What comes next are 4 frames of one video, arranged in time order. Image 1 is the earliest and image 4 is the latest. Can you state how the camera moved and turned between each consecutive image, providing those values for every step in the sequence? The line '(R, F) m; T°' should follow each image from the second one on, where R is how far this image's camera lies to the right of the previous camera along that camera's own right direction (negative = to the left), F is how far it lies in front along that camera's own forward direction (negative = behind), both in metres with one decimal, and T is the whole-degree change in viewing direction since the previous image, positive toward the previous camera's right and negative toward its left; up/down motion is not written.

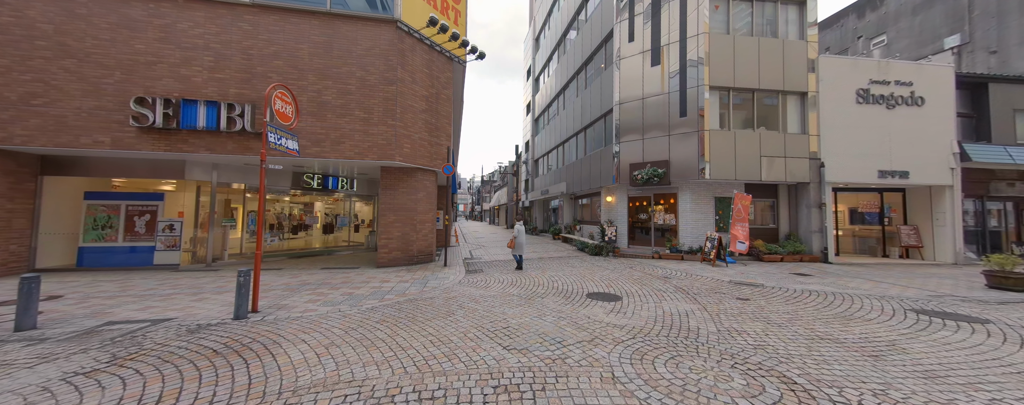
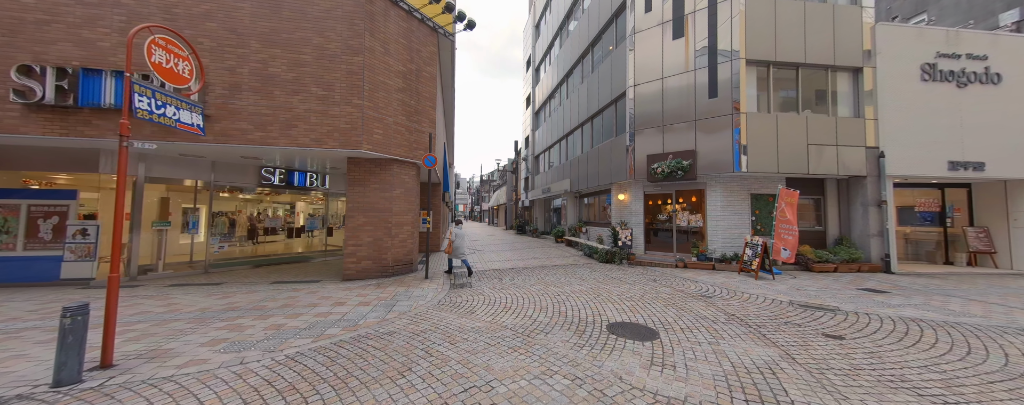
(+0.1, +1.7) m; 0°
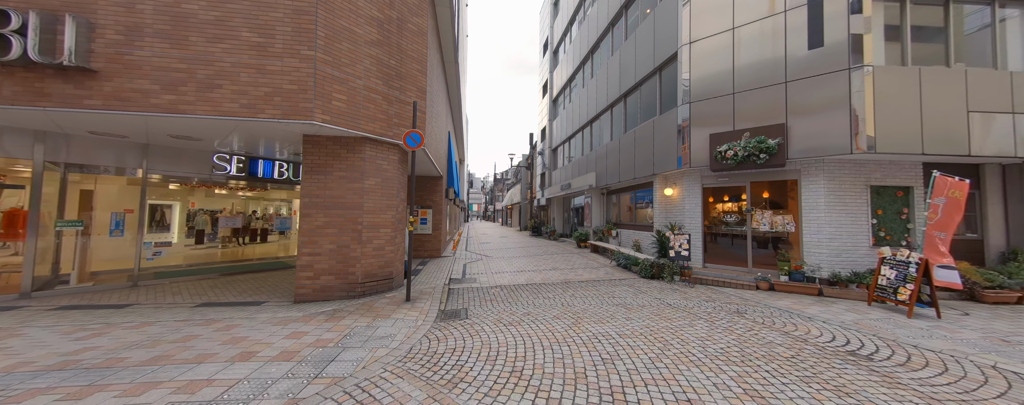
(0.0, +2.2) m; -3°
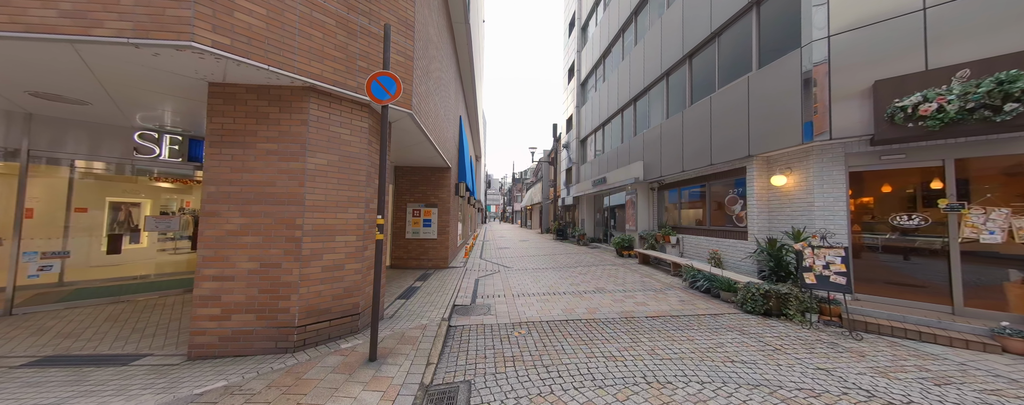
(-0.2, +2.4) m; -4°
